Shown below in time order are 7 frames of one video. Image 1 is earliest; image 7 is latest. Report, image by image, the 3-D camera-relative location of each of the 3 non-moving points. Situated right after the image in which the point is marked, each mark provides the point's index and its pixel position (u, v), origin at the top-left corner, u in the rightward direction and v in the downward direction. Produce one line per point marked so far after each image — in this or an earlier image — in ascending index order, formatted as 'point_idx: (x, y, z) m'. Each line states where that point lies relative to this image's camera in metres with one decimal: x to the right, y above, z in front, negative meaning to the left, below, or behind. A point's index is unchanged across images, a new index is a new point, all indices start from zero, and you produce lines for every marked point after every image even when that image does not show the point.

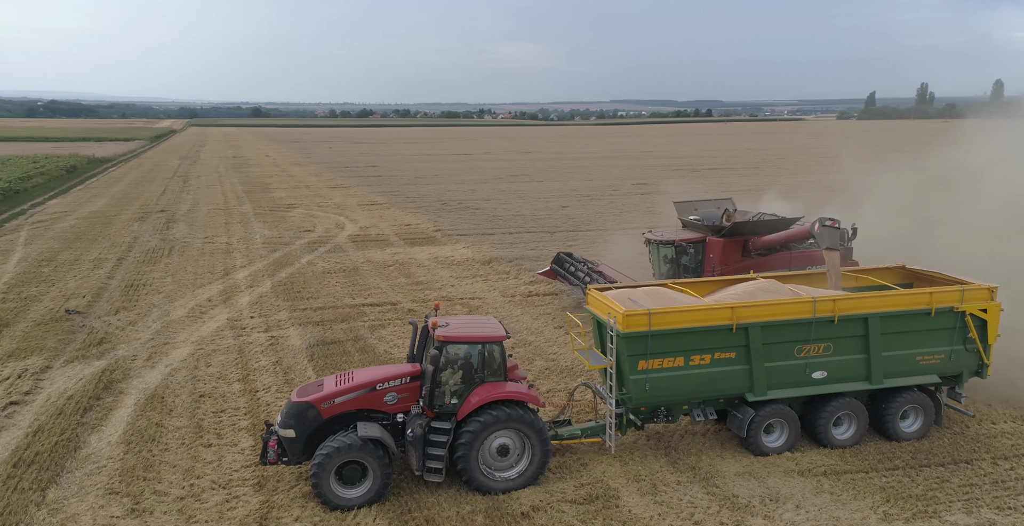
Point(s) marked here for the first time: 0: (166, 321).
0: (-6.9, -1.1, +13.0) m
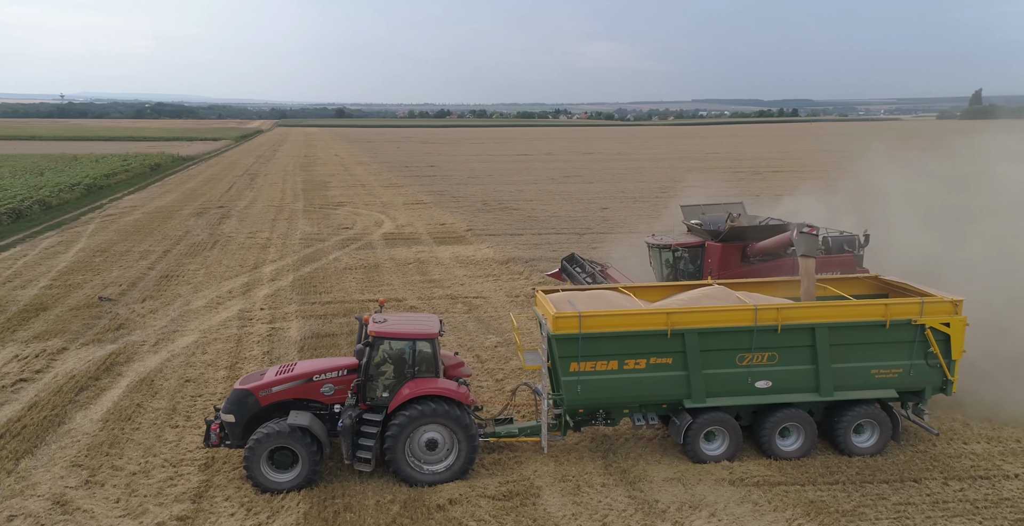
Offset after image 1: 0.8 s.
0: (-7.0, -1.0, +13.9) m
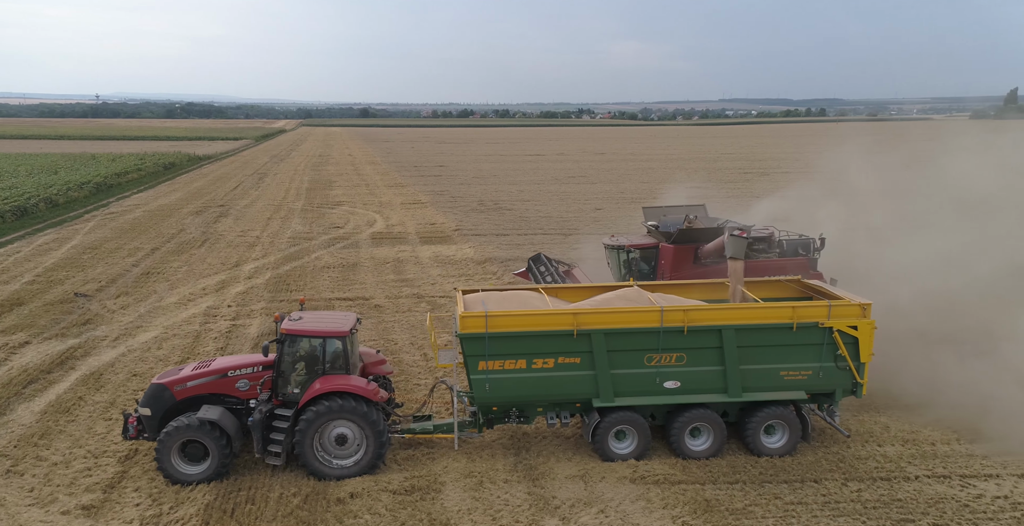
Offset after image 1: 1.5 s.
0: (-7.8, -0.9, +14.2) m
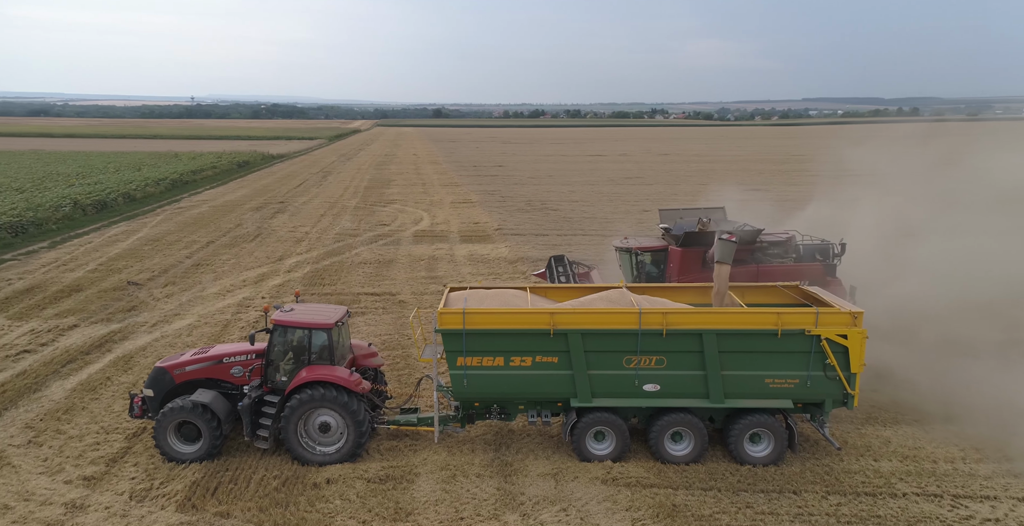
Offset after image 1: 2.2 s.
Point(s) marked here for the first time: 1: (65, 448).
0: (-7.3, -0.8, +15.0) m
1: (-5.1, -2.1, +7.4) m
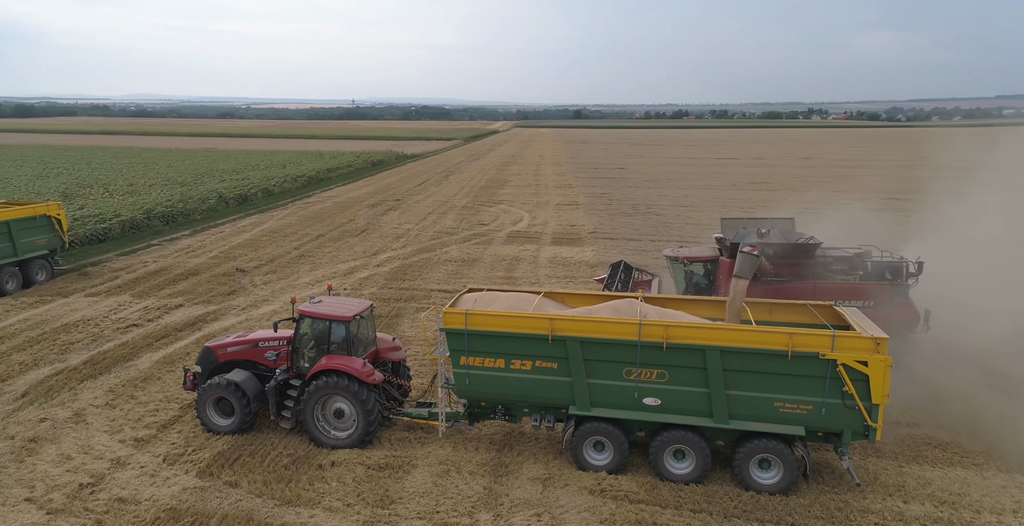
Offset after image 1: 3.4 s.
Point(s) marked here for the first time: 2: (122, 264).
0: (-5.6, -0.6, +16.4) m
1: (-5.0, -1.9, +8.5) m
2: (-11.2, 0.0, +18.7) m
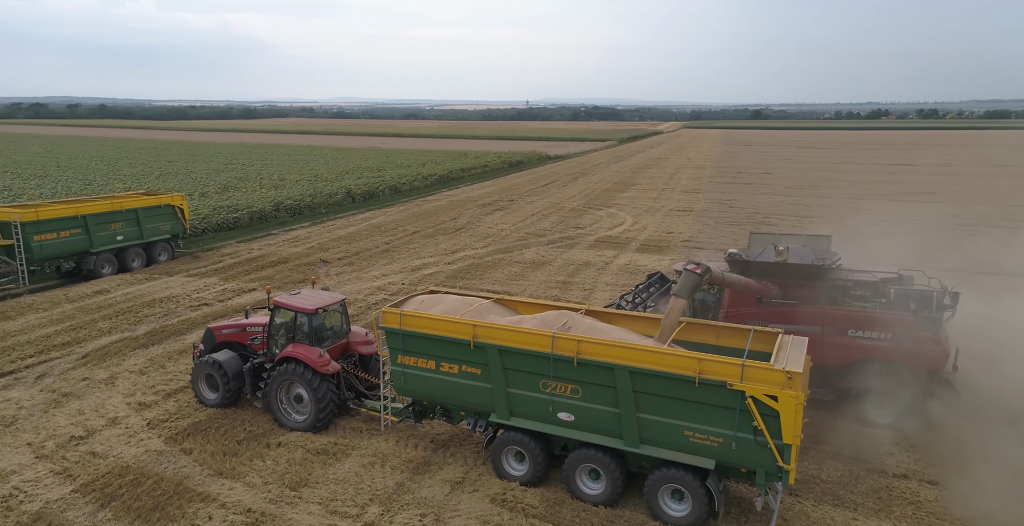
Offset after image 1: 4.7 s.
0: (-4.2, -0.4, +17.5) m
1: (-5.4, -1.7, +9.7) m
2: (-9.1, +0.4, +21.1) m
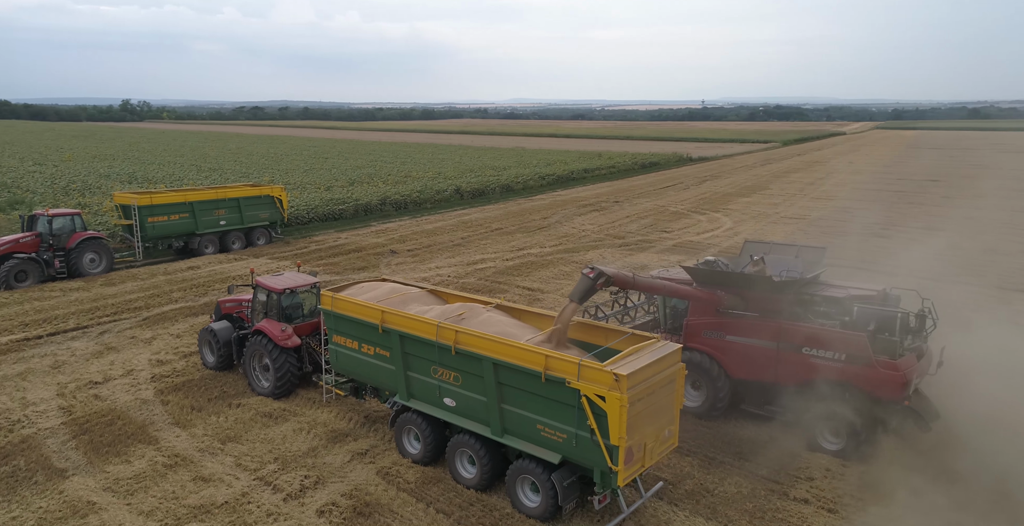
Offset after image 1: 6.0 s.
0: (-2.9, -0.2, +18.7) m
1: (-5.8, -1.4, +11.4) m
2: (-6.8, +0.9, +23.3) m
